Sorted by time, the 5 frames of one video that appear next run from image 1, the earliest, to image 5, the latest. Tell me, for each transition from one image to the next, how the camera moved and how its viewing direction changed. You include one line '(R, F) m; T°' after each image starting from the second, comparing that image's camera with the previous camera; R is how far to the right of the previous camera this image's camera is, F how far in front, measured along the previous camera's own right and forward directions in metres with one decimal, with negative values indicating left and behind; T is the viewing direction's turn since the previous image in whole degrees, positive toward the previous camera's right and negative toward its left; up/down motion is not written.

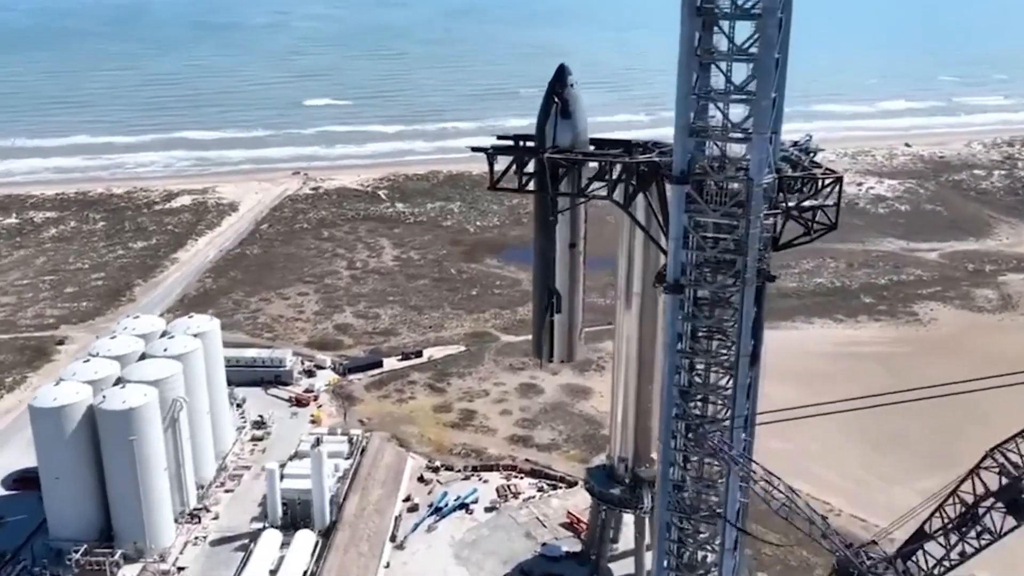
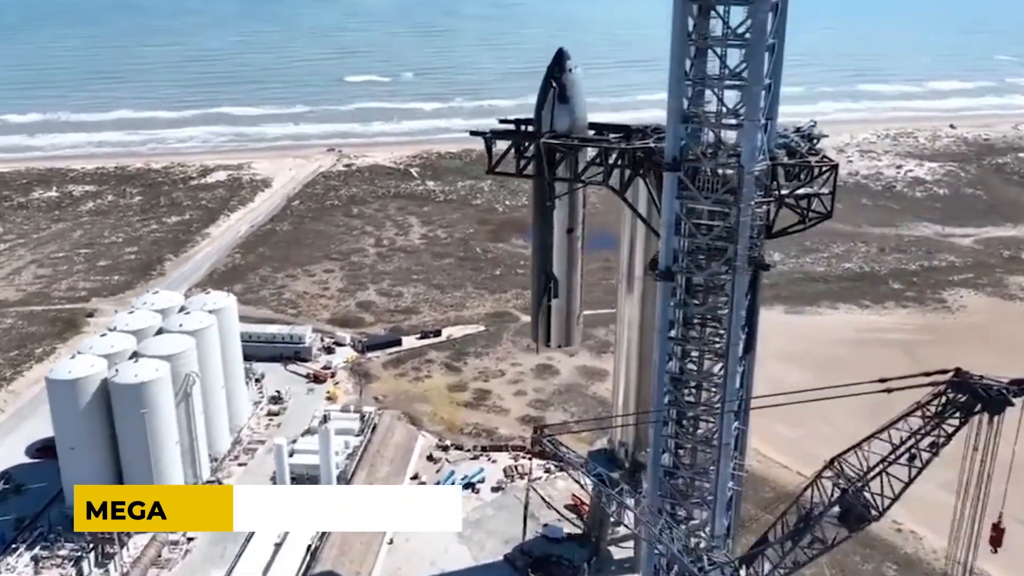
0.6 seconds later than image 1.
(+1.2, -0.1) m; -3°
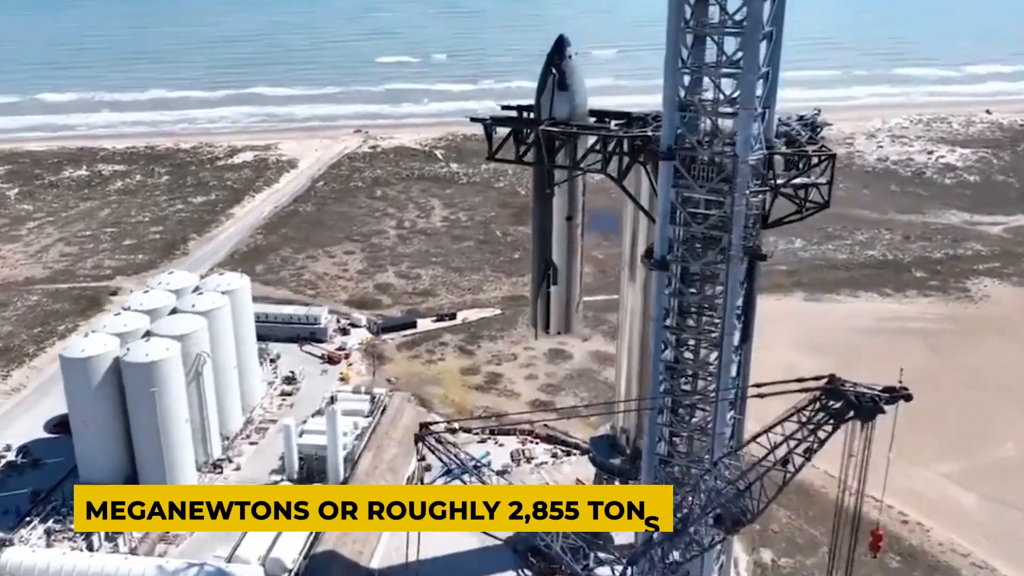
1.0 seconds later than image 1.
(+0.8, -0.1) m; -2°
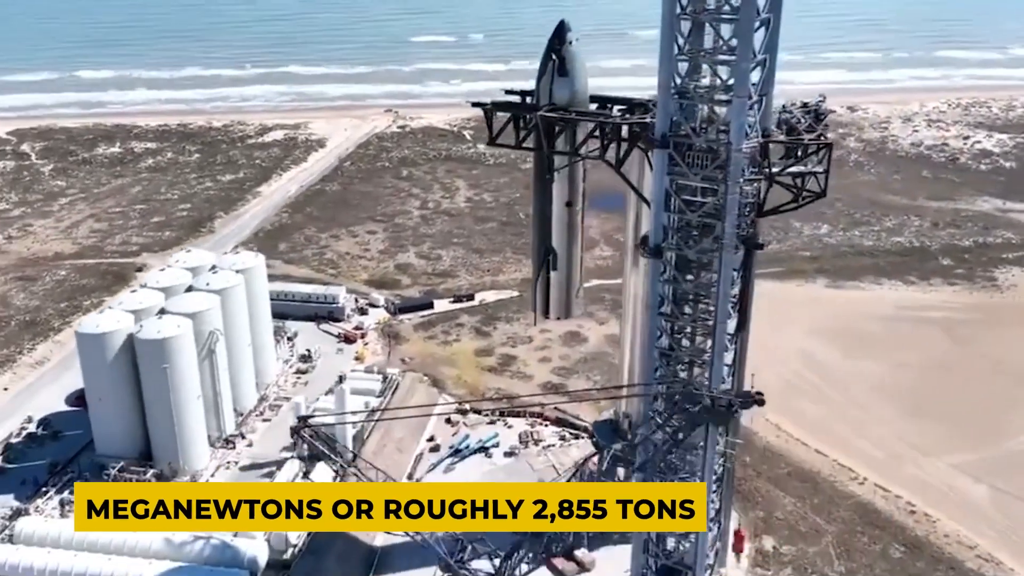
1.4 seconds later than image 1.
(+0.9, -0.1) m; -2°
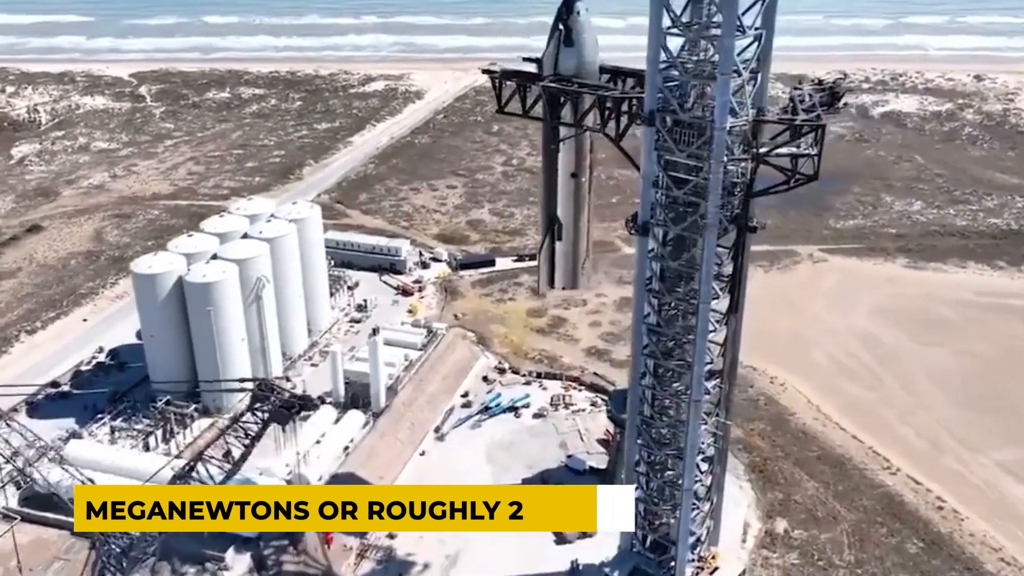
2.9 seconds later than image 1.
(+3.0, 0.0) m; -8°
